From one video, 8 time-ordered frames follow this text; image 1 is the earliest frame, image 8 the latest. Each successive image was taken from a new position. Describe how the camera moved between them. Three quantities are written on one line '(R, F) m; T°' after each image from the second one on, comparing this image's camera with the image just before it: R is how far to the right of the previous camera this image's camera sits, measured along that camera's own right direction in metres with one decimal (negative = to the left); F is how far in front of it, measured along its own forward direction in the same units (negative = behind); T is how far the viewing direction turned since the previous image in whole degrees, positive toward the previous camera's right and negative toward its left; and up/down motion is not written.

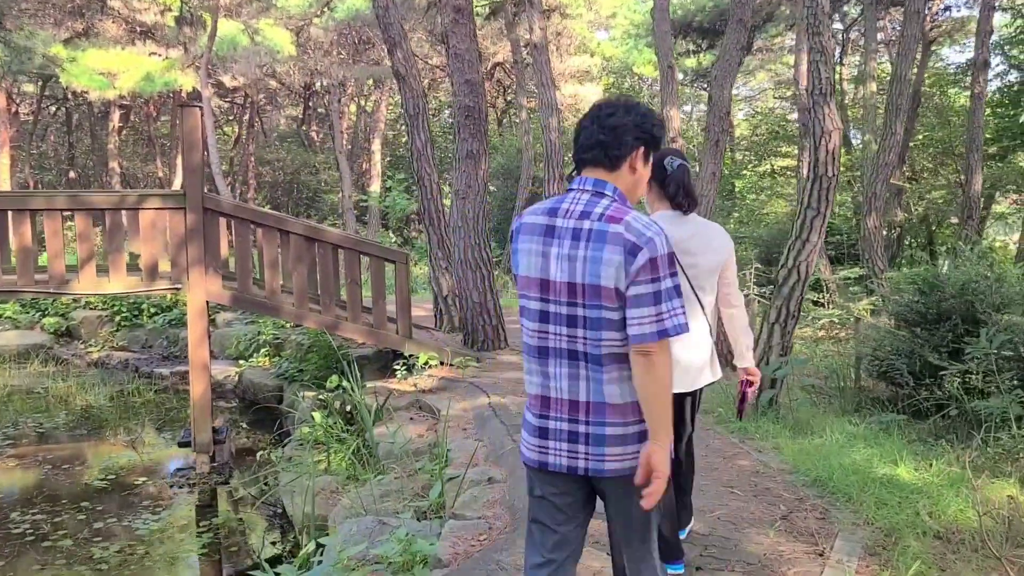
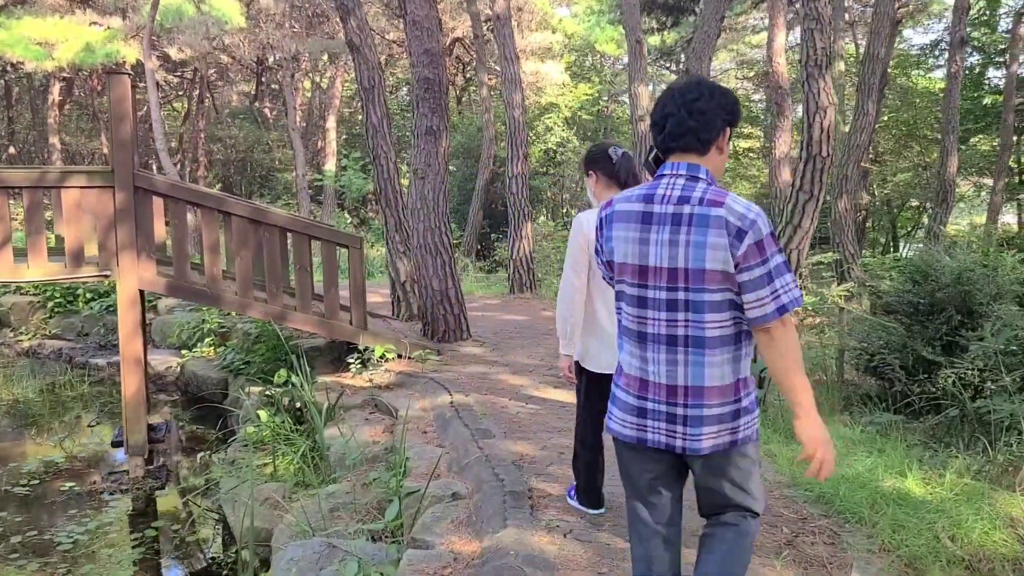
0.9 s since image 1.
(0.0, +0.5) m; +3°
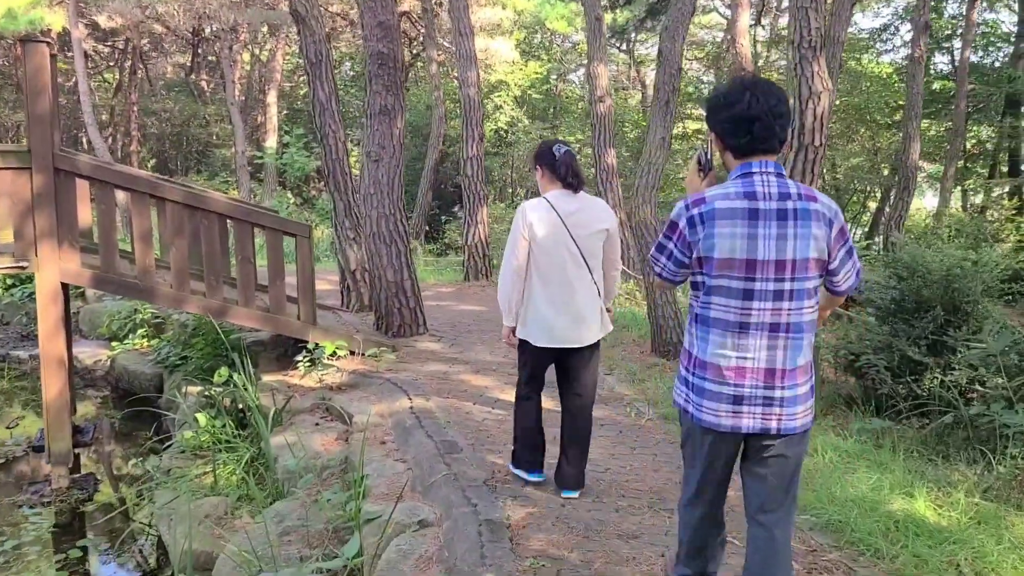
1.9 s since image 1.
(-0.1, +0.4) m; +4°
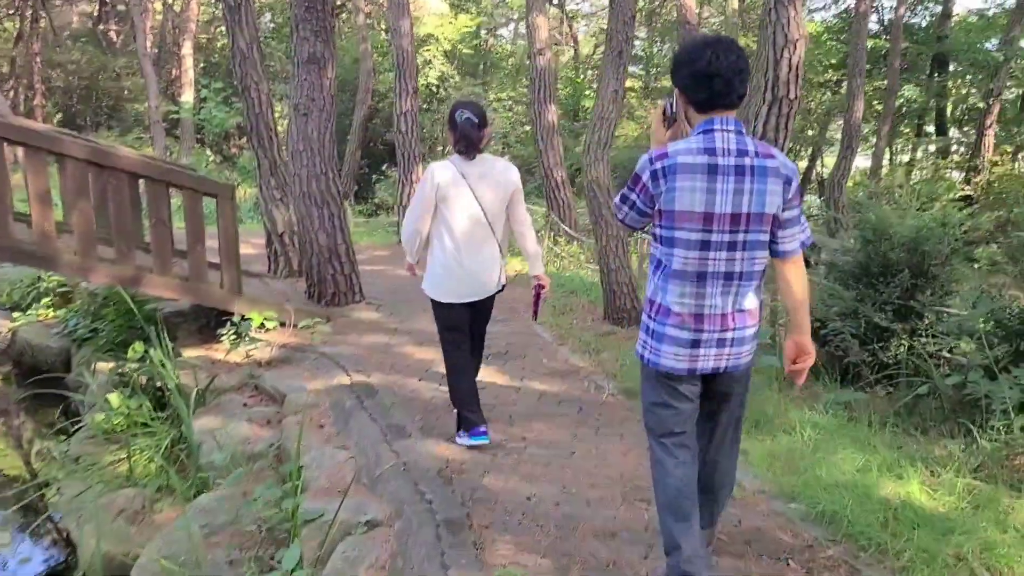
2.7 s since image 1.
(-0.1, +0.4) m; +5°
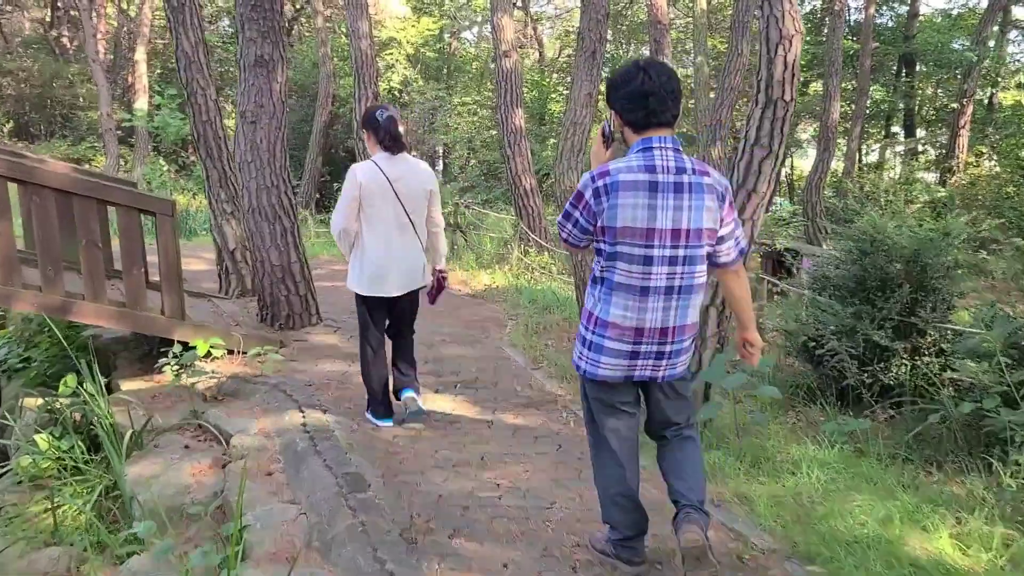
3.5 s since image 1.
(0.0, +0.4) m; +2°
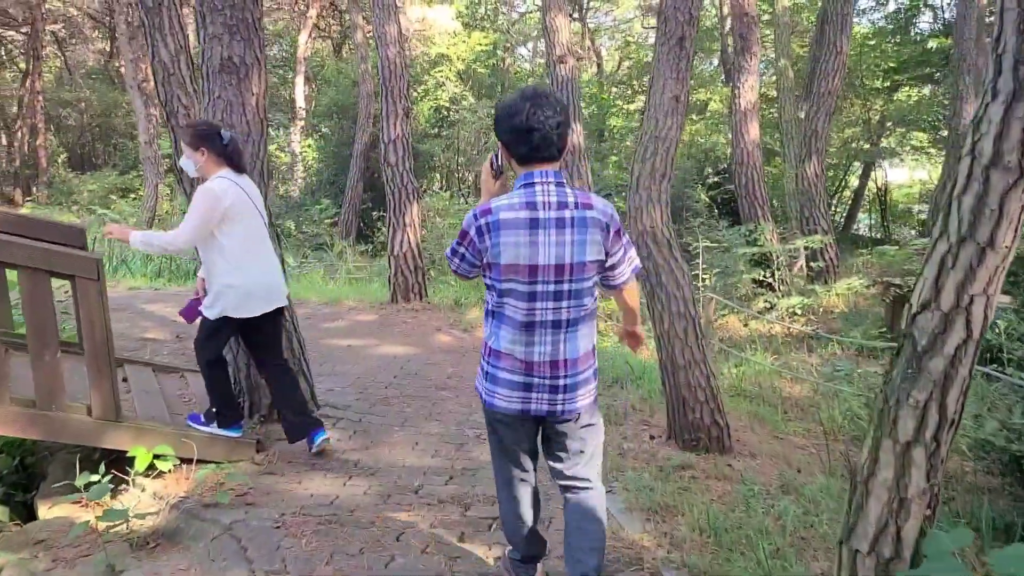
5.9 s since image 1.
(0.0, +1.5) m; -4°
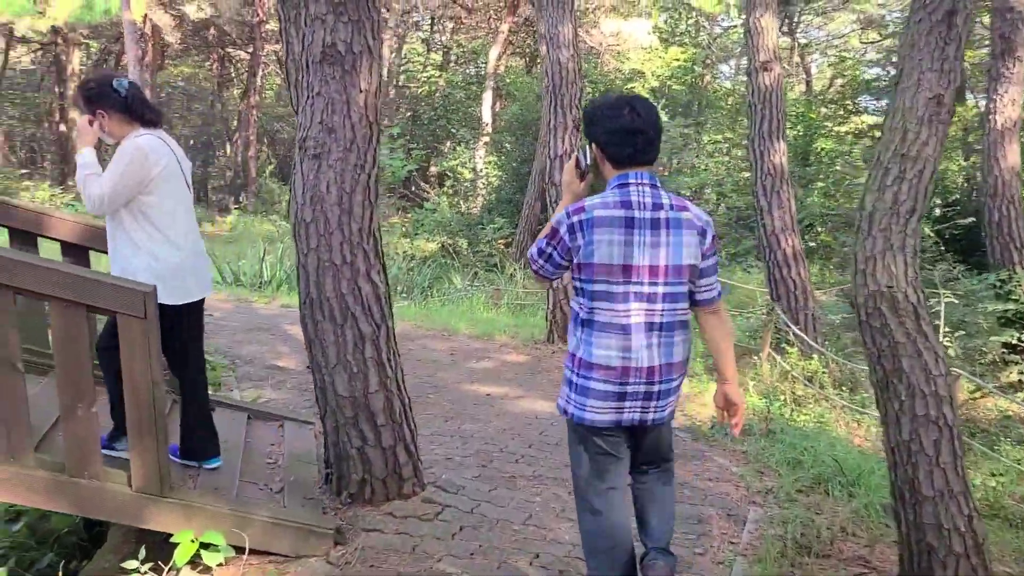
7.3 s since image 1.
(+0.1, +1.1) m; -12°
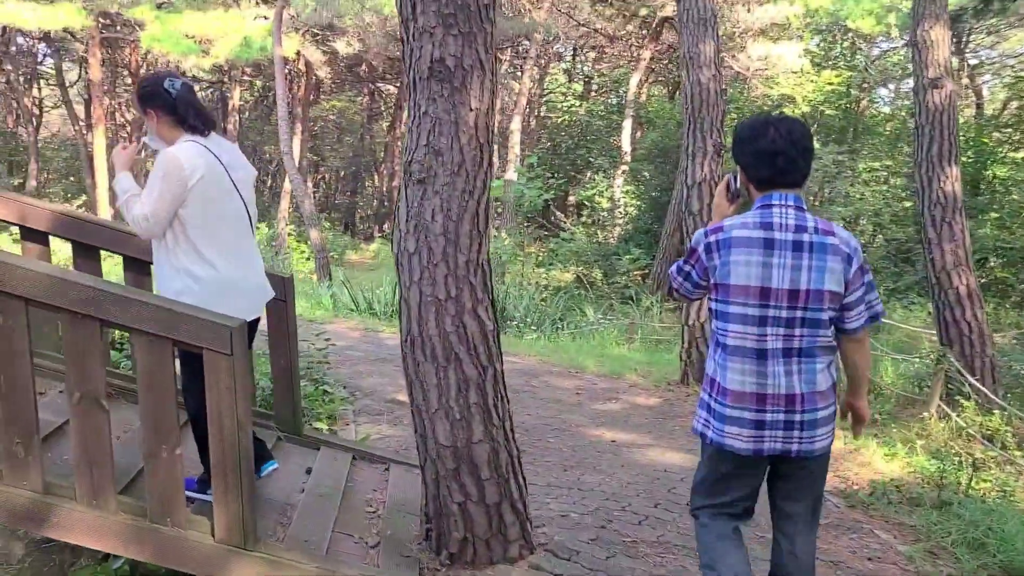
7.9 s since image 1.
(+0.1, +0.4) m; -9°
